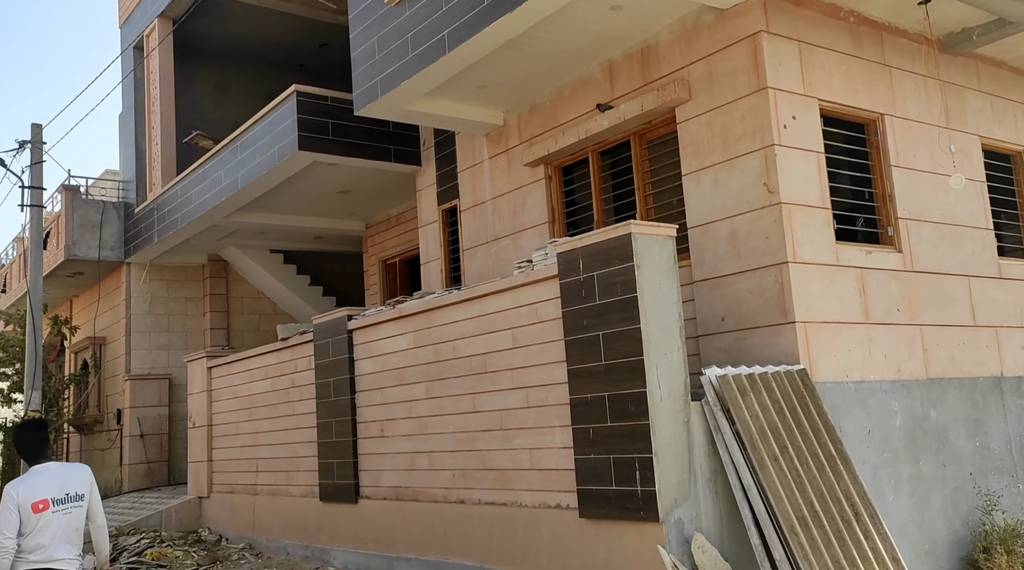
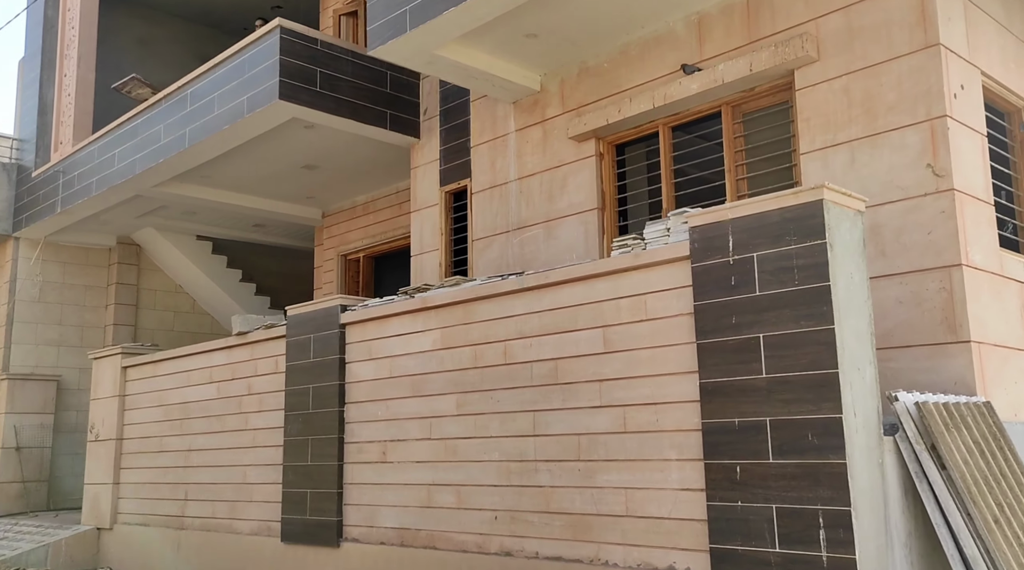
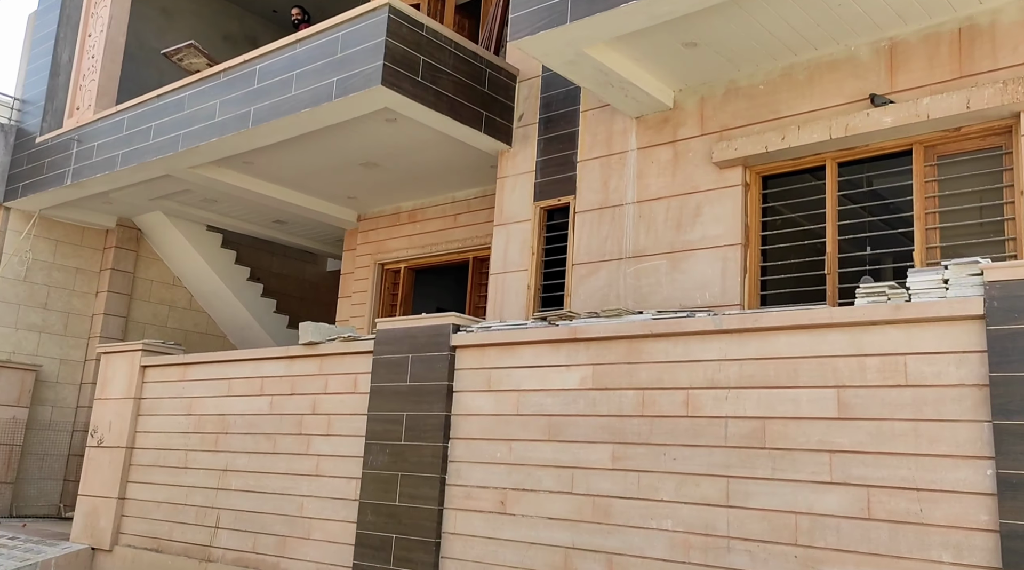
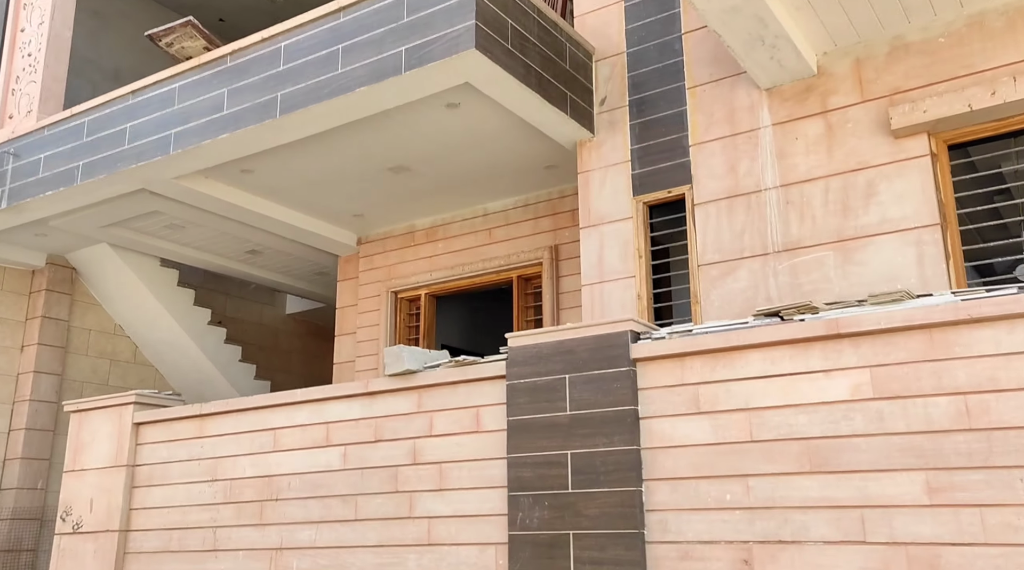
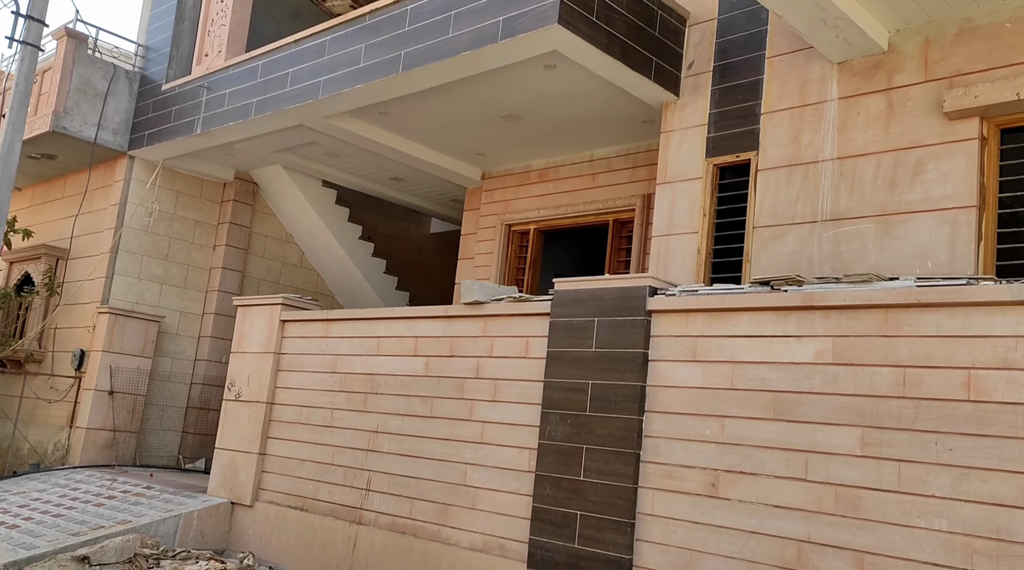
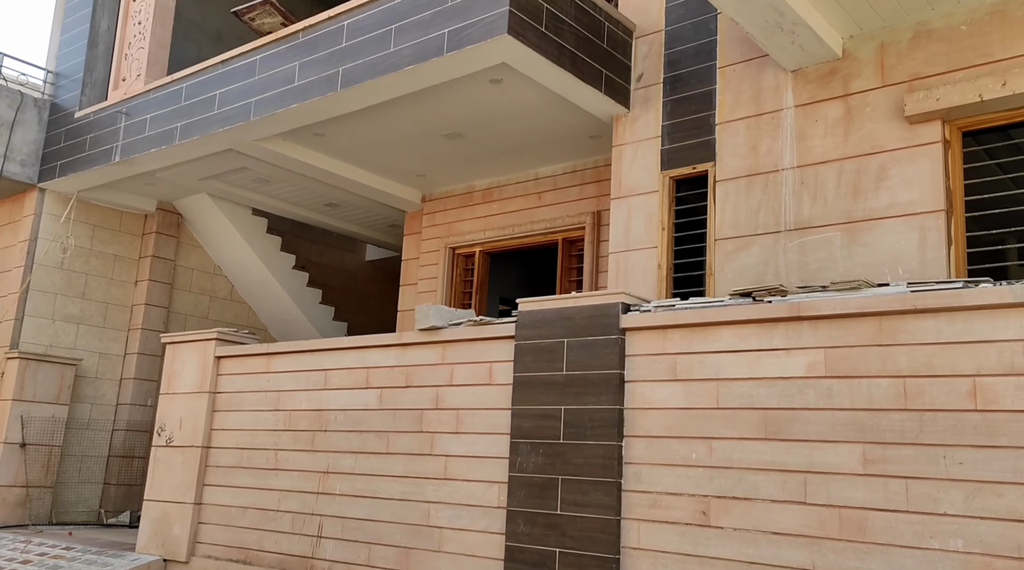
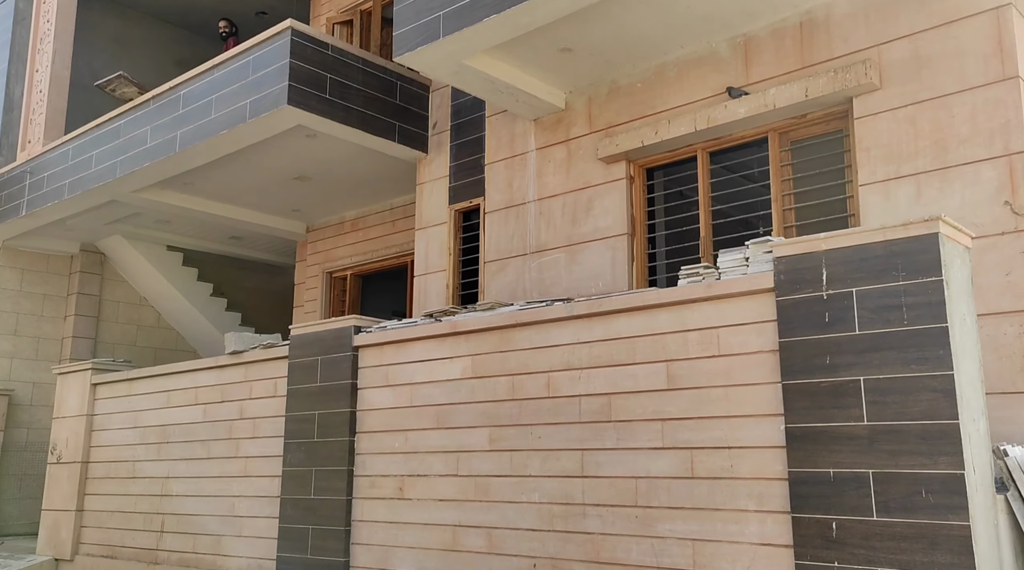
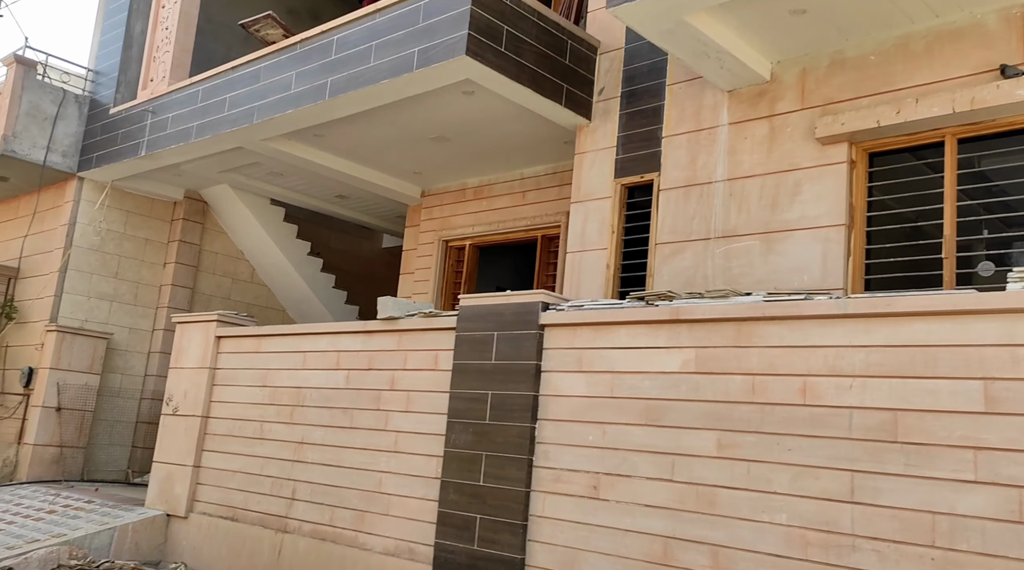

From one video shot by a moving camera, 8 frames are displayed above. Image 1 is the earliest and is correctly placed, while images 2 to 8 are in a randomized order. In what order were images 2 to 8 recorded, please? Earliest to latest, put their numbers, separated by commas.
2, 7, 3, 8, 5, 6, 4
